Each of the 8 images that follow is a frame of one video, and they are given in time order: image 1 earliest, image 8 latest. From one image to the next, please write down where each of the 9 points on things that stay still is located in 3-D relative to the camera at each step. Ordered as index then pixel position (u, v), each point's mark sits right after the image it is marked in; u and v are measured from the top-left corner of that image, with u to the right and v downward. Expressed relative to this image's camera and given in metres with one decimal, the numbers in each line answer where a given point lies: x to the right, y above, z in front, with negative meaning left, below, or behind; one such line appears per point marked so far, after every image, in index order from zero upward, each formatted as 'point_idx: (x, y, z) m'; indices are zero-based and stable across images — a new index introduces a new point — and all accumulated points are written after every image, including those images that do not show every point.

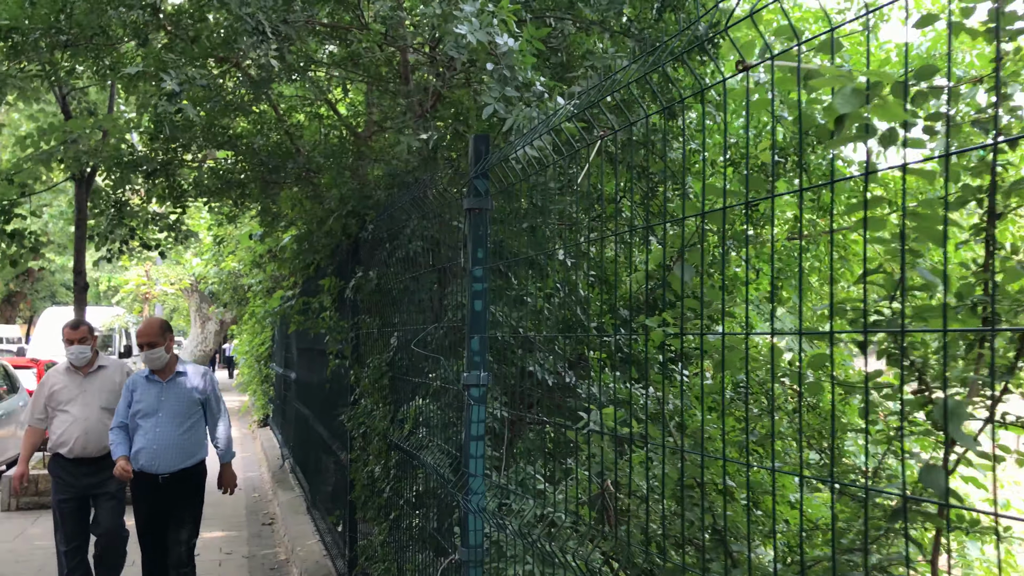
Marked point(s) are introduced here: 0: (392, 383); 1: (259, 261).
0: (-0.5, -0.4, +3.8) m
1: (-3.2, +0.3, +10.3) m
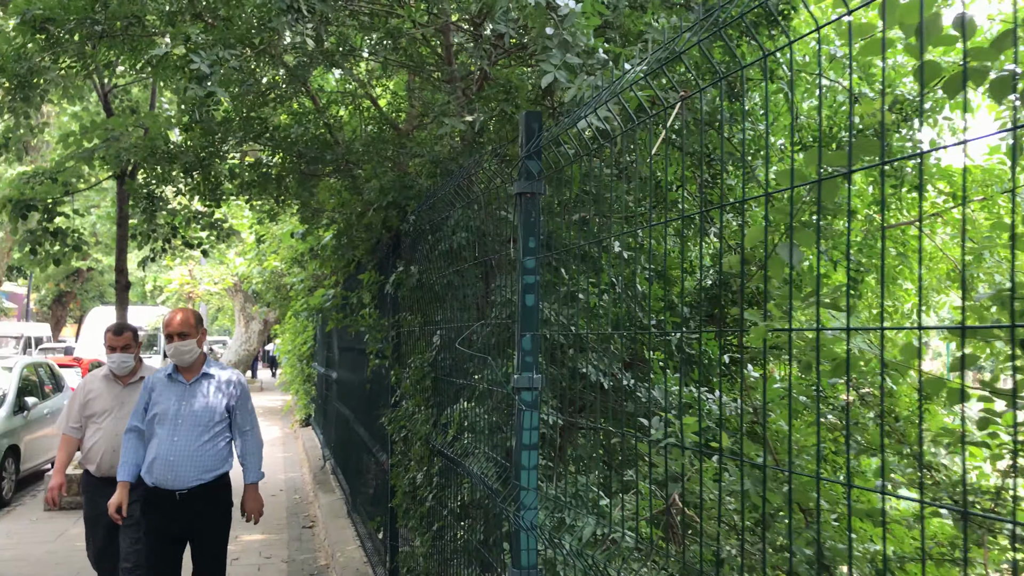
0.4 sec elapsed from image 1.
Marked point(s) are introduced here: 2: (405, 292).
0: (-0.3, -0.4, +3.5) m
1: (-2.6, +0.4, +10.2) m
2: (-0.5, 0.0, +4.1) m
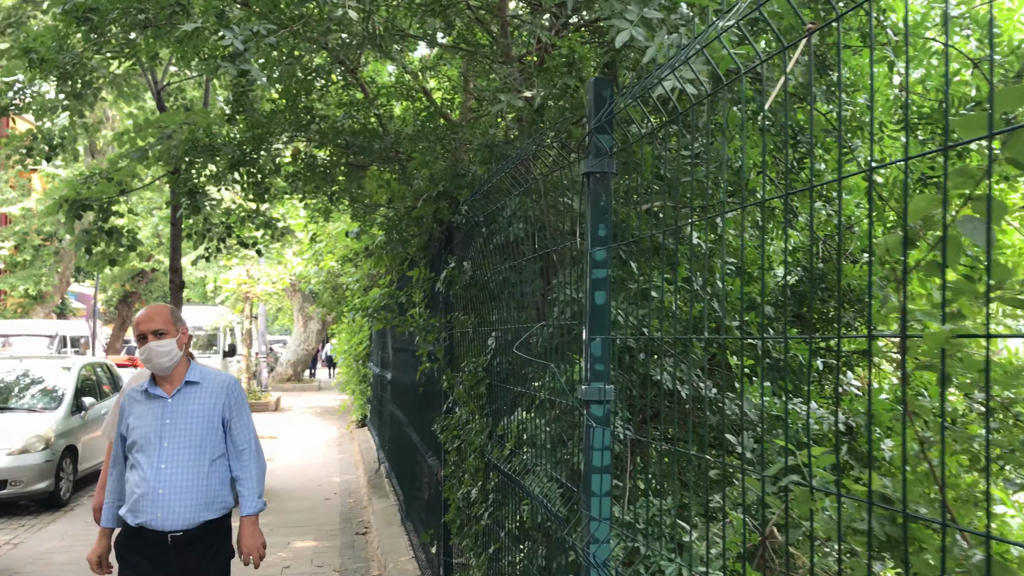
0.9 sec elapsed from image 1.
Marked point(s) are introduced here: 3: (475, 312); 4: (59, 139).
0: (-0.1, -0.4, +3.2) m
1: (-1.9, +0.4, +10.1) m
2: (-0.3, 0.0, +3.8) m
3: (-0.2, -0.1, +3.5) m
4: (-4.4, +1.5, +8.2) m
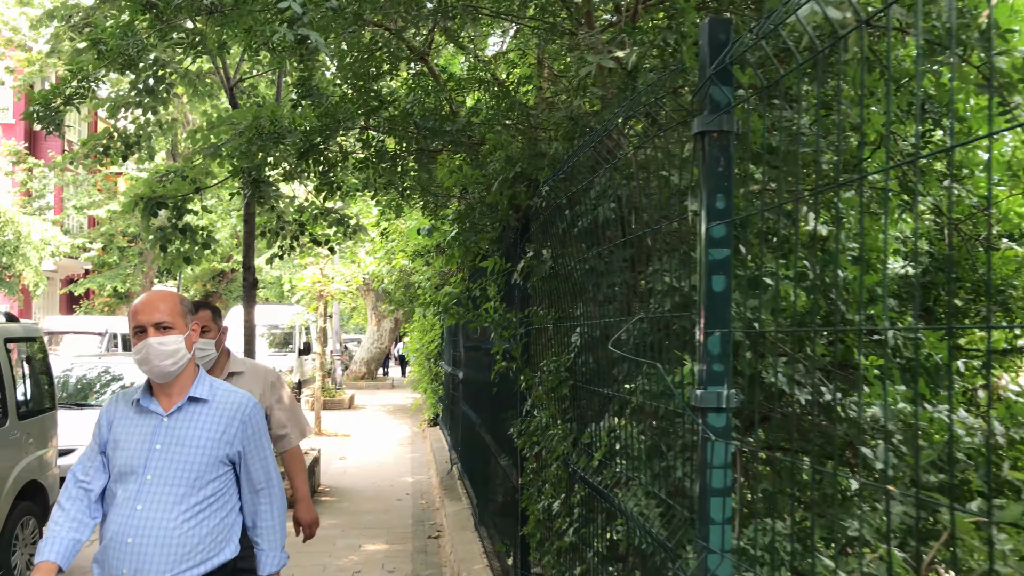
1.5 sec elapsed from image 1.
0: (+0.2, -0.4, +2.9) m
1: (-1.0, +0.4, +9.9) m
2: (+0.1, 0.0, +3.5) m
3: (+0.2, -0.1, +3.2) m
4: (-3.7, +1.5, +8.2) m
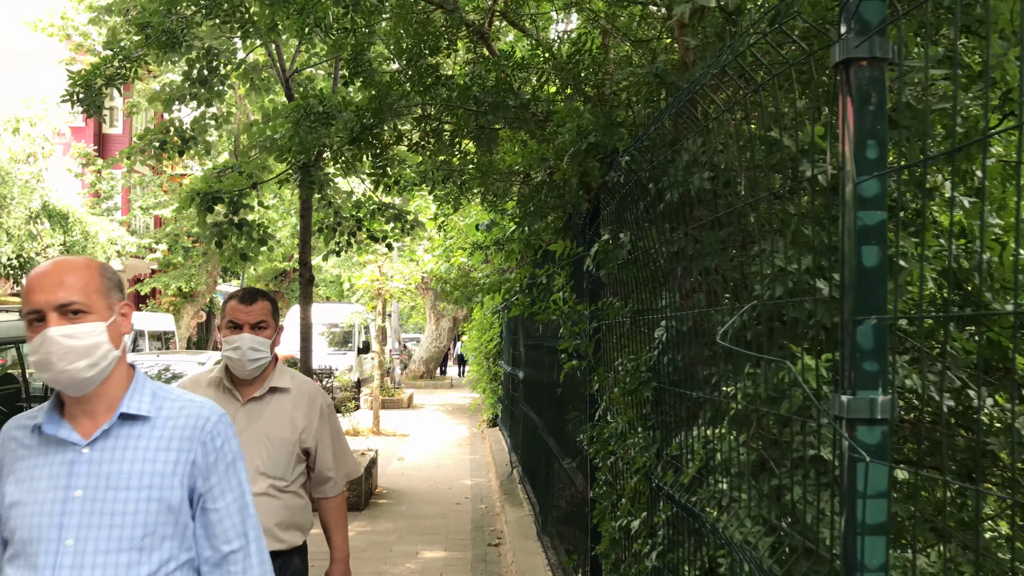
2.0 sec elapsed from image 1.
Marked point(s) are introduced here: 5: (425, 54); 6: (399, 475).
0: (+0.4, -0.3, +2.5) m
1: (-0.3, +0.4, +9.6) m
2: (+0.4, +0.1, +3.2) m
3: (+0.4, 0.0, +2.8) m
4: (-3.1, +1.5, +8.1) m
5: (-0.6, +1.6, +5.5) m
6: (-1.4, -2.3, +10.3) m
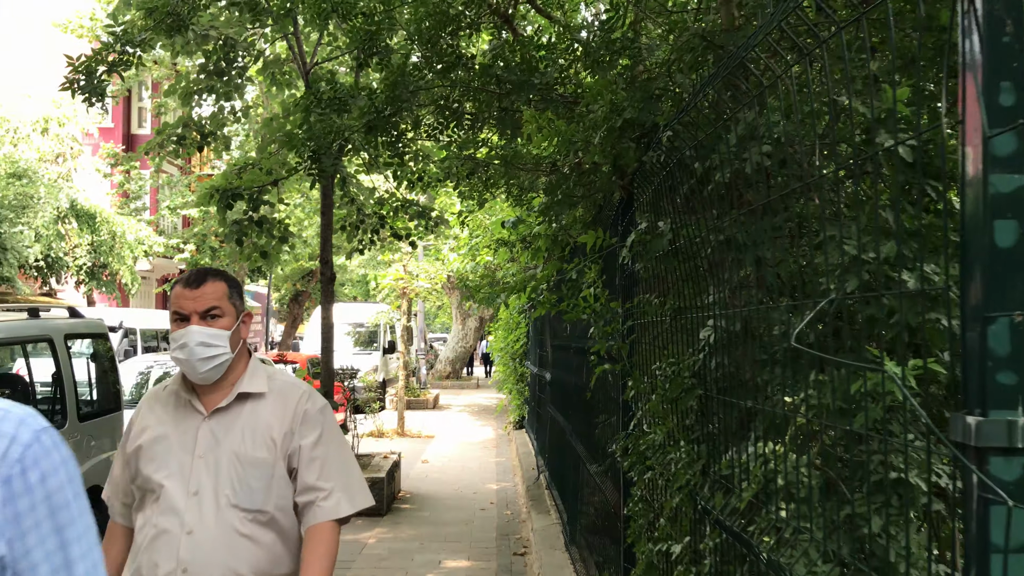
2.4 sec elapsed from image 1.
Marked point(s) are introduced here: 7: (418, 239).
0: (+0.5, -0.3, +2.2) m
1: (0.0, +0.5, +9.3) m
2: (+0.5, +0.1, +2.9) m
3: (+0.5, 0.0, +2.5) m
4: (-2.9, +1.5, +7.9) m
5: (-0.4, +1.6, +5.3) m
6: (-1.1, -2.3, +10.1) m
7: (-1.2, +0.6, +10.6) m
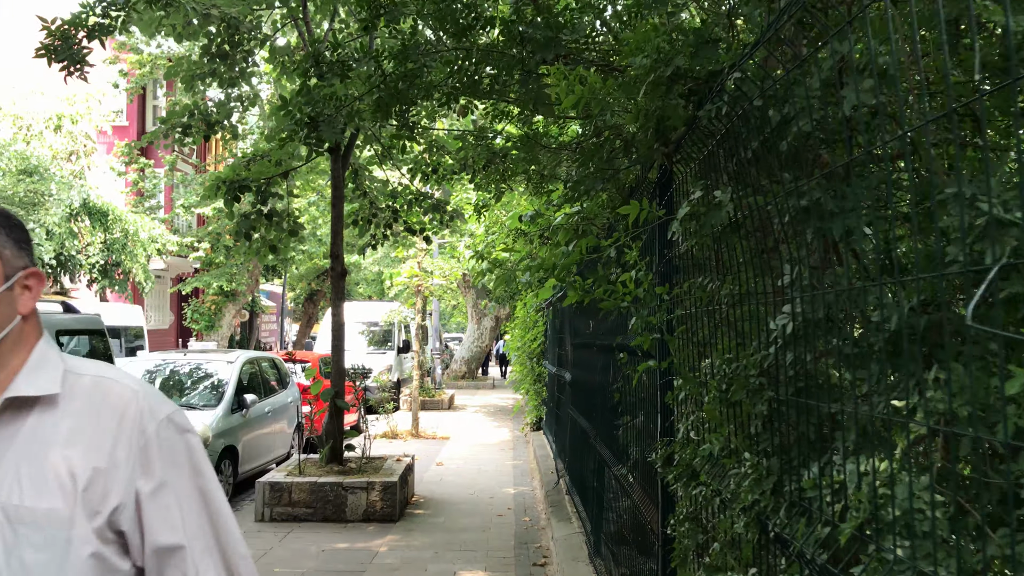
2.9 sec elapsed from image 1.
0: (+0.6, -0.3, +1.9) m
1: (+0.2, +0.5, +8.9) m
2: (+0.5, +0.1, +2.5) m
3: (+0.5, 0.0, +2.1) m
4: (-2.7, +1.6, +7.6) m
5: (-0.3, +1.6, +4.9) m
6: (-0.9, -2.3, +9.7) m
7: (-1.0, +0.7, +10.2) m
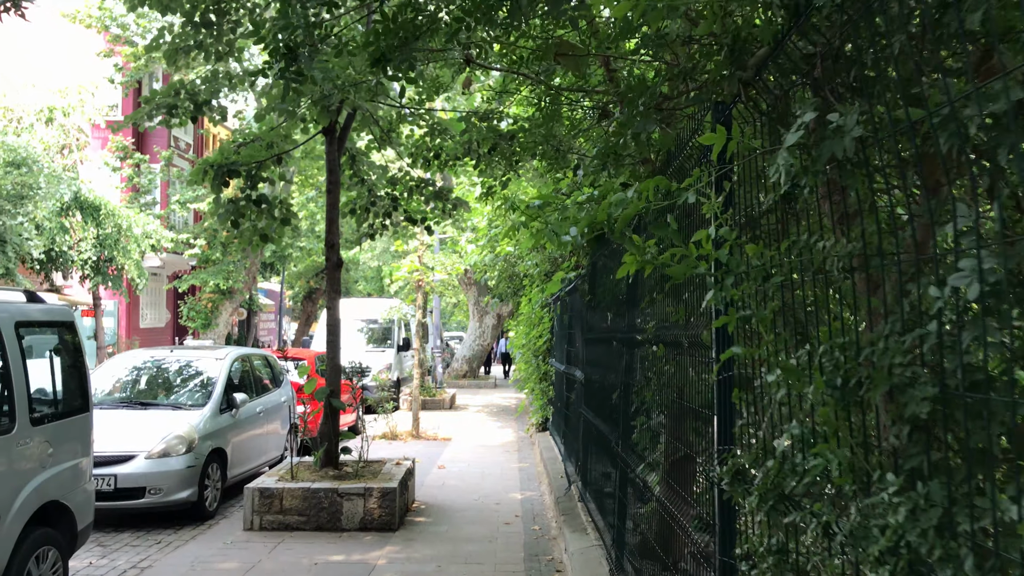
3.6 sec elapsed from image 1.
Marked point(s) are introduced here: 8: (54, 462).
0: (+0.6, -0.2, +1.3) m
1: (+0.2, +0.6, +8.4) m
2: (+0.6, +0.2, +2.0) m
3: (+0.6, +0.1, +1.6) m
4: (-2.6, +1.7, +7.0) m
5: (-0.2, +1.7, +4.4) m
6: (-0.8, -2.2, +9.2) m
7: (-0.9, +0.7, +9.7) m
8: (-2.7, -1.0, +4.9) m
